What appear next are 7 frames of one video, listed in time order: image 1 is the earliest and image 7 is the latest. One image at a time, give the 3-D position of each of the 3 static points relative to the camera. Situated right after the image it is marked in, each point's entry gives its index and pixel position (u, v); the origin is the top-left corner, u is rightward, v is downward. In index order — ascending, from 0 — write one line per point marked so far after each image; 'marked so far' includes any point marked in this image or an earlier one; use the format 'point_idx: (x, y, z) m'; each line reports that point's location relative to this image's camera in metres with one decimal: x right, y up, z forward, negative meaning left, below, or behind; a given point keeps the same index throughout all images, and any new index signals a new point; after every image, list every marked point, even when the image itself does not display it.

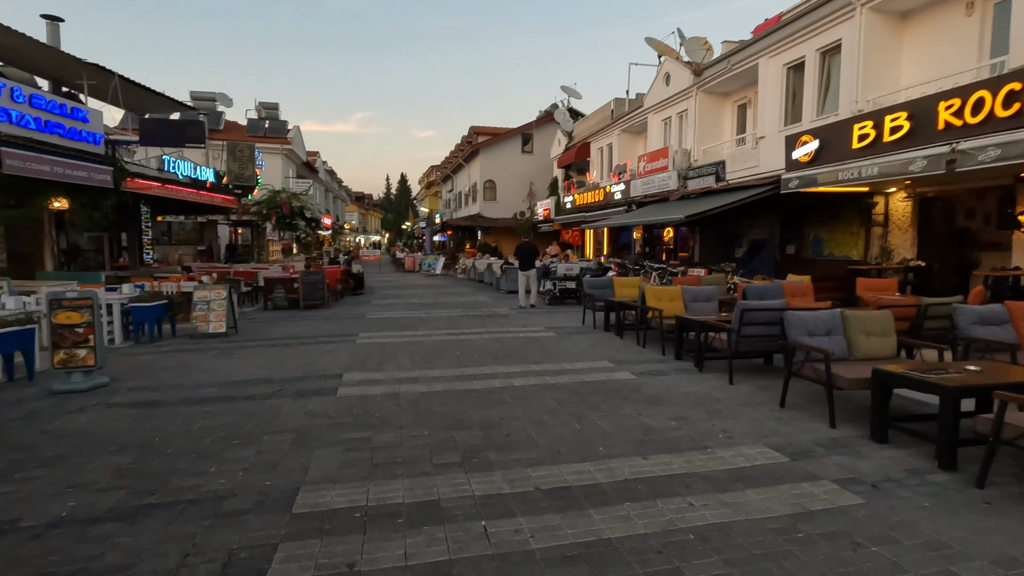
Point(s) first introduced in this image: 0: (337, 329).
0: (-3.5, -0.8, +10.8) m
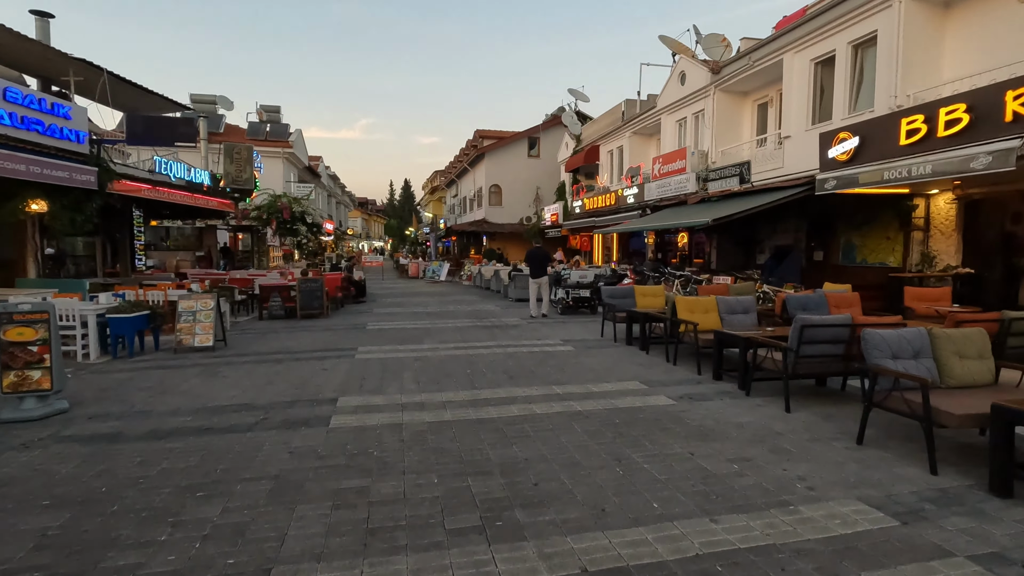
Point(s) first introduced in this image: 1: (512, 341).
0: (-3.3, -1.0, +9.9) m
1: (0.0, -1.0, +10.0) m
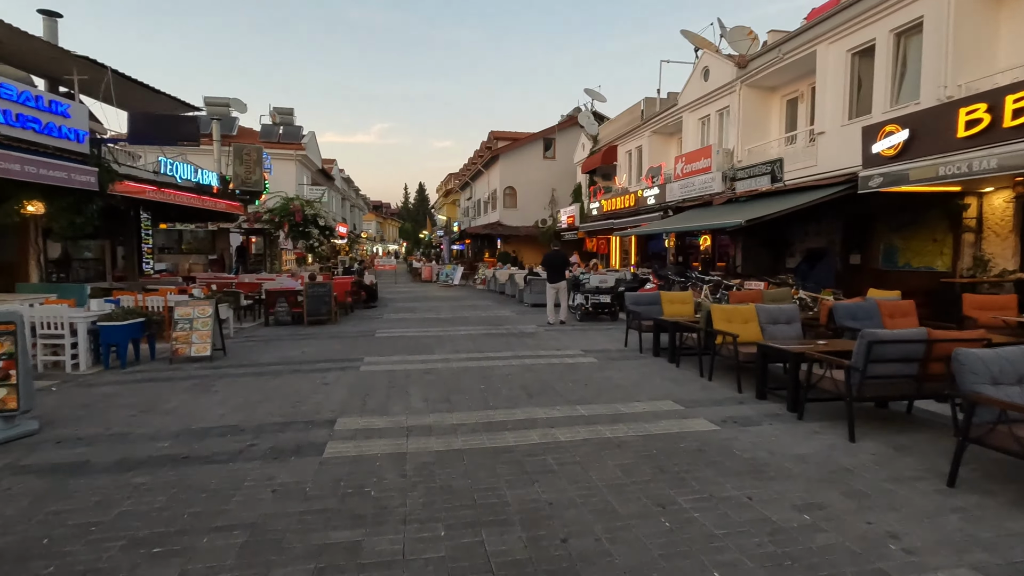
0: (-3.0, -1.1, +9.3) m
1: (+0.3, -1.1, +9.3) m
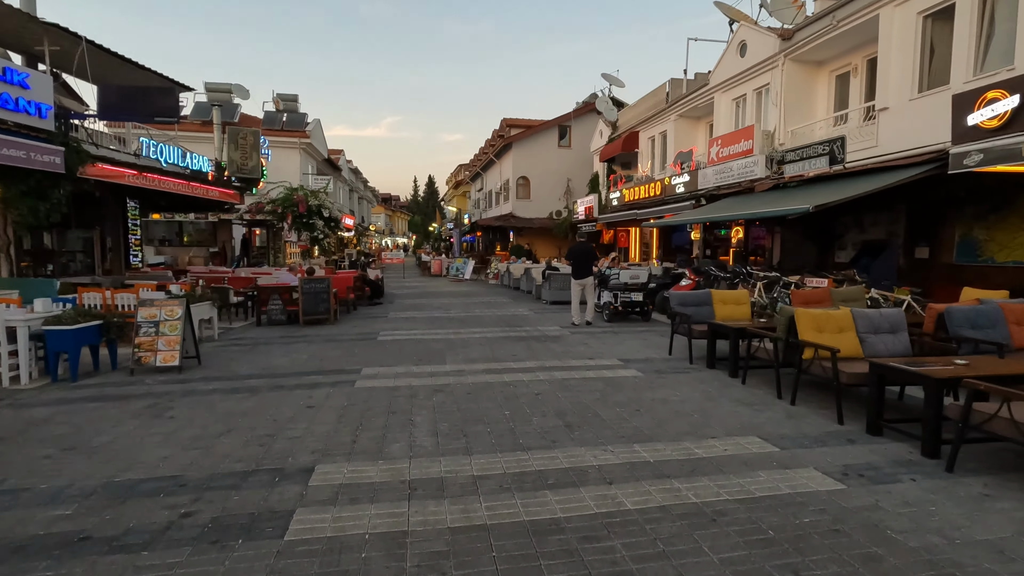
0: (-2.6, -1.0, +8.0) m
1: (+0.7, -1.0, +7.9) m
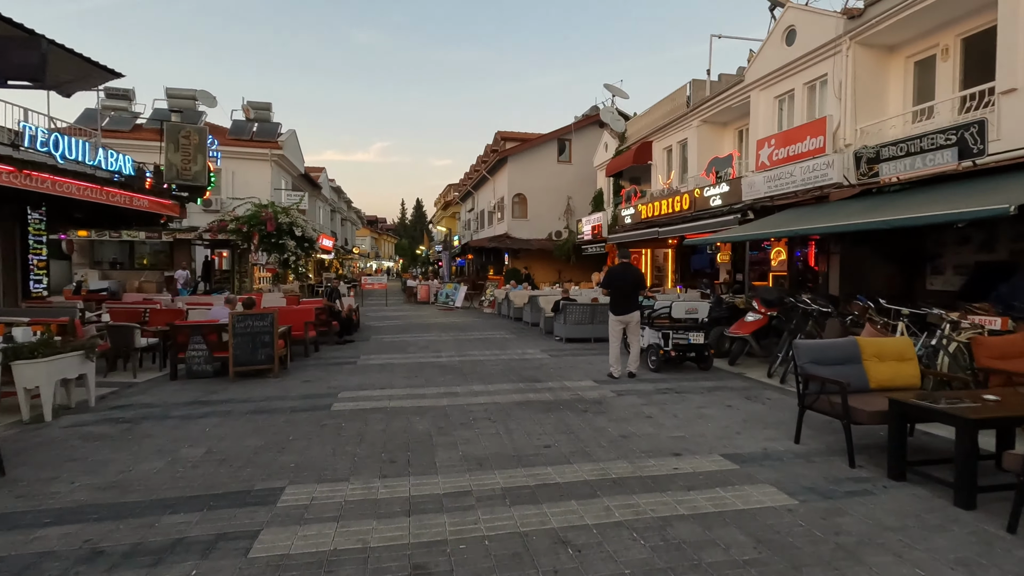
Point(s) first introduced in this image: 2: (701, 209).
0: (-2.3, -1.5, +4.8) m
1: (+1.0, -1.5, +4.8) m
2: (+5.5, +2.3, +15.6) m
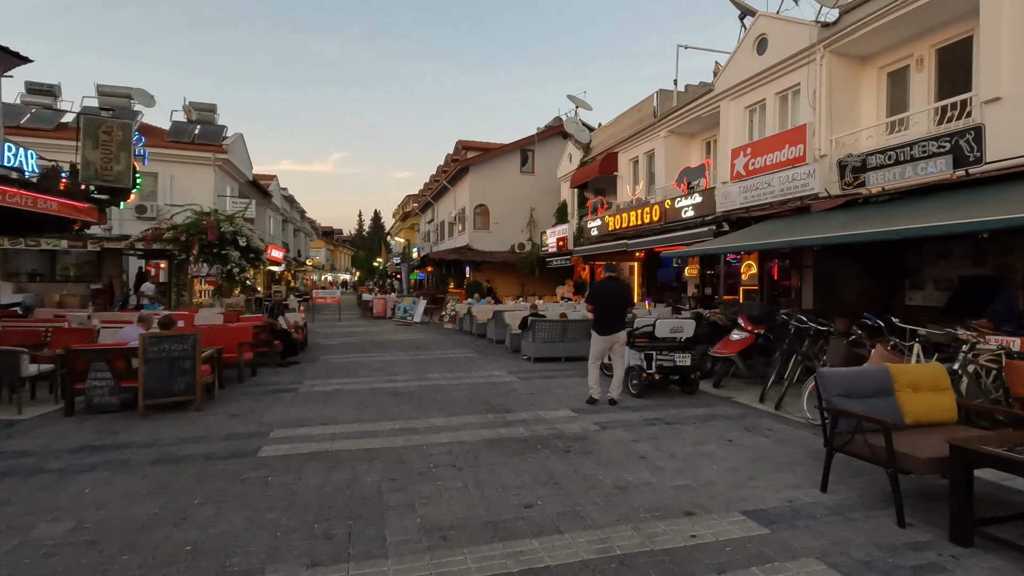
0: (-2.5, -1.6, +3.6) m
1: (+0.8, -1.6, +3.8) m
2: (+4.5, +1.9, +15.1) m
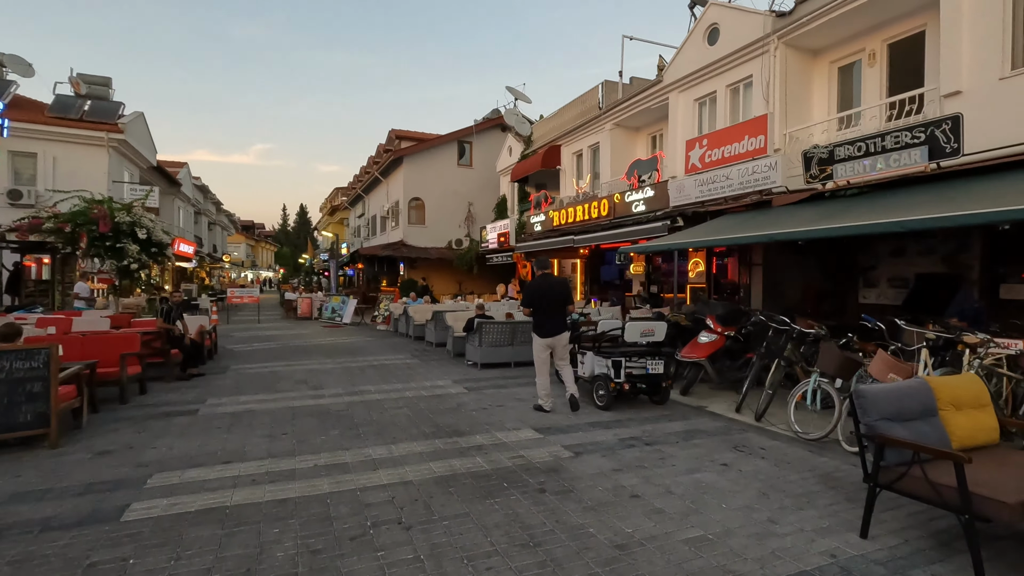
0: (-2.5, -1.6, +2.1) m
1: (+0.6, -1.6, +2.8) m
2: (+2.9, +2.0, +14.4) m
